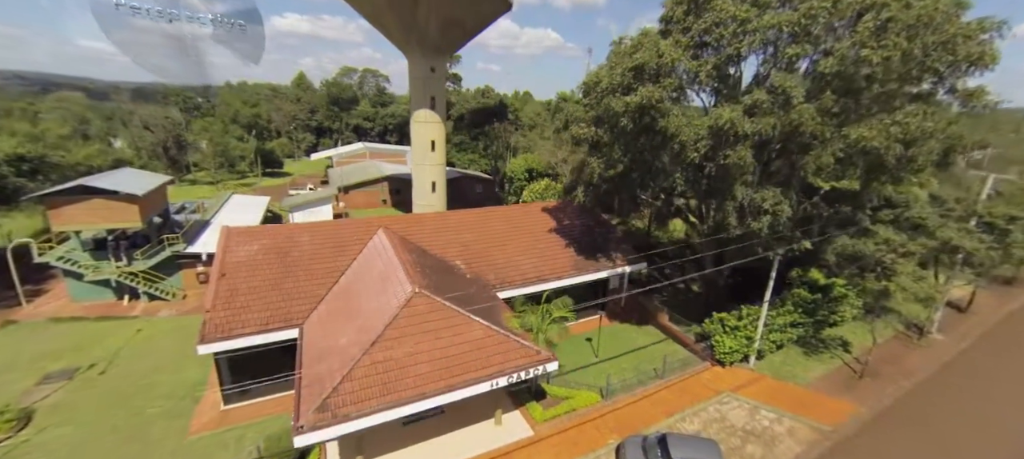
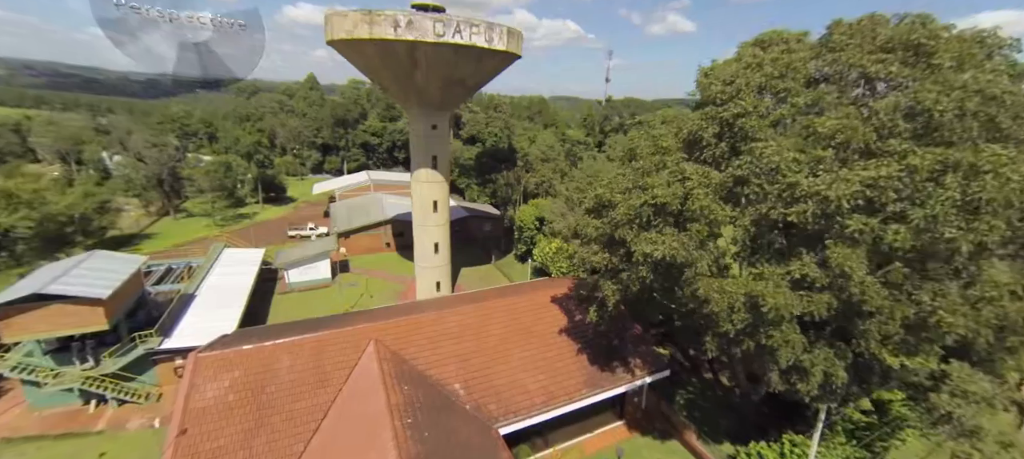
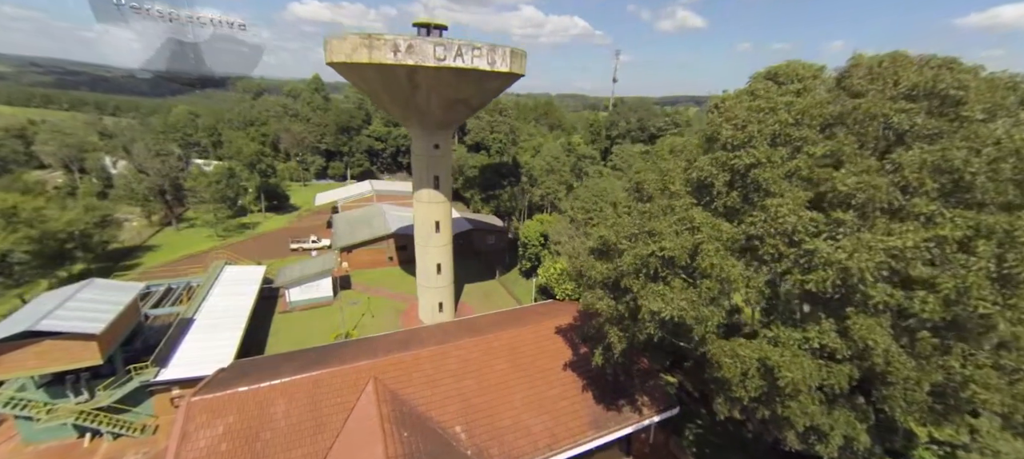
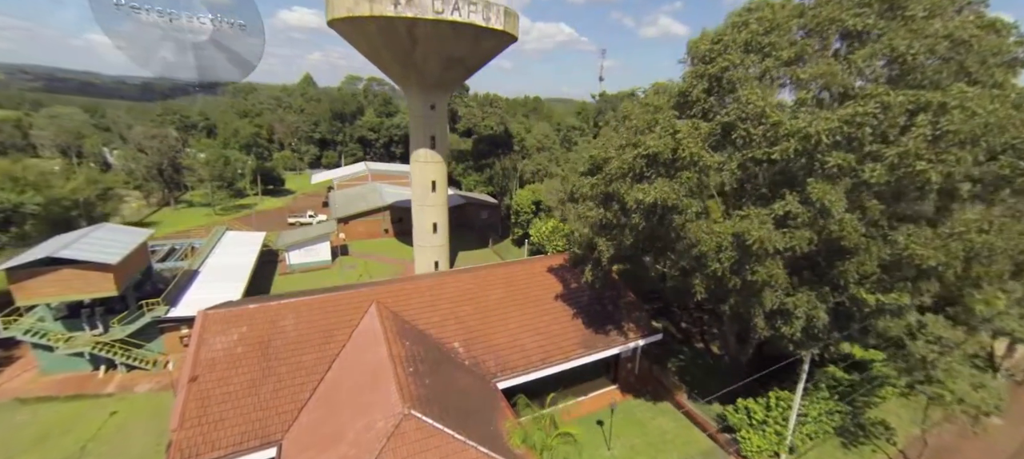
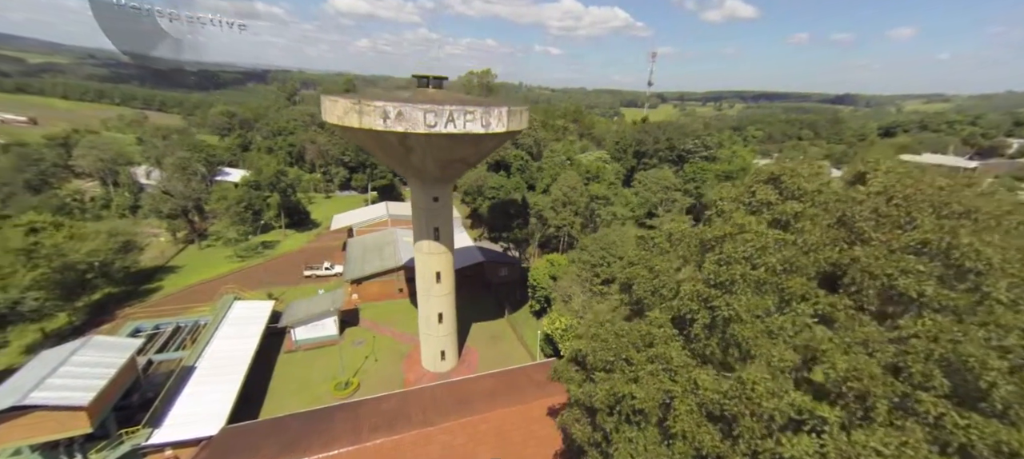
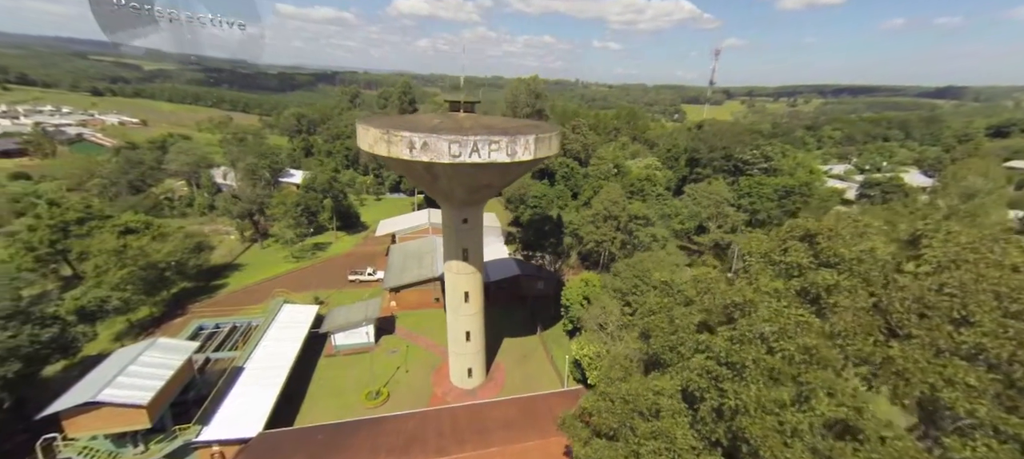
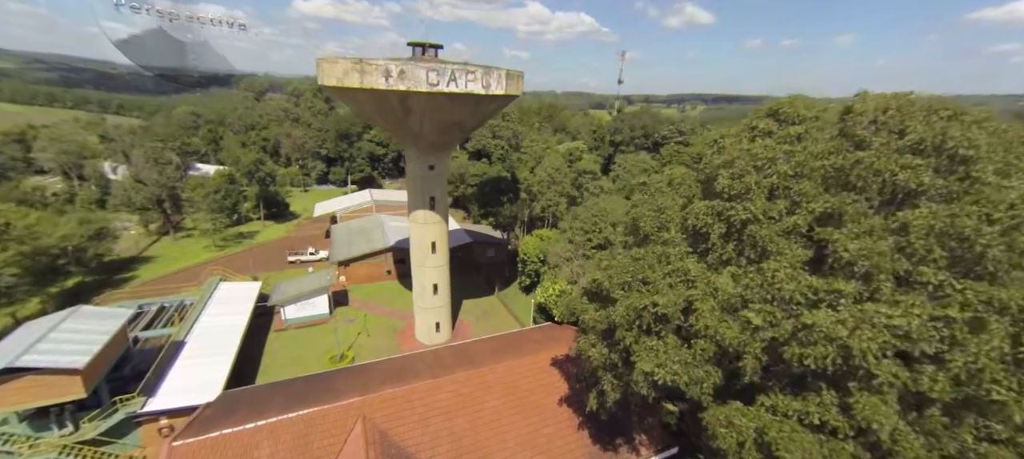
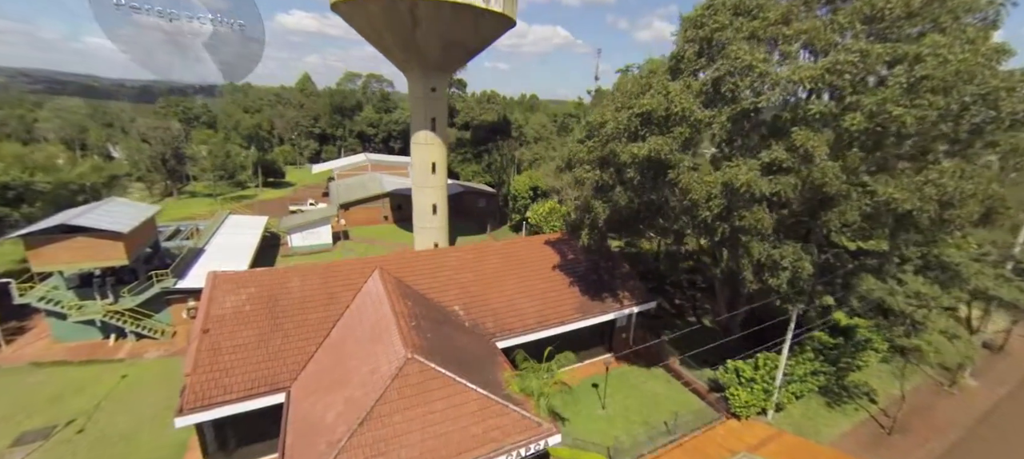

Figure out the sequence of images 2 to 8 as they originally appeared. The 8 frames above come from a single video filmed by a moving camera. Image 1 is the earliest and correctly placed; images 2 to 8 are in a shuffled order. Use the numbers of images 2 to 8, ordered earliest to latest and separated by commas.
8, 4, 2, 3, 7, 5, 6
